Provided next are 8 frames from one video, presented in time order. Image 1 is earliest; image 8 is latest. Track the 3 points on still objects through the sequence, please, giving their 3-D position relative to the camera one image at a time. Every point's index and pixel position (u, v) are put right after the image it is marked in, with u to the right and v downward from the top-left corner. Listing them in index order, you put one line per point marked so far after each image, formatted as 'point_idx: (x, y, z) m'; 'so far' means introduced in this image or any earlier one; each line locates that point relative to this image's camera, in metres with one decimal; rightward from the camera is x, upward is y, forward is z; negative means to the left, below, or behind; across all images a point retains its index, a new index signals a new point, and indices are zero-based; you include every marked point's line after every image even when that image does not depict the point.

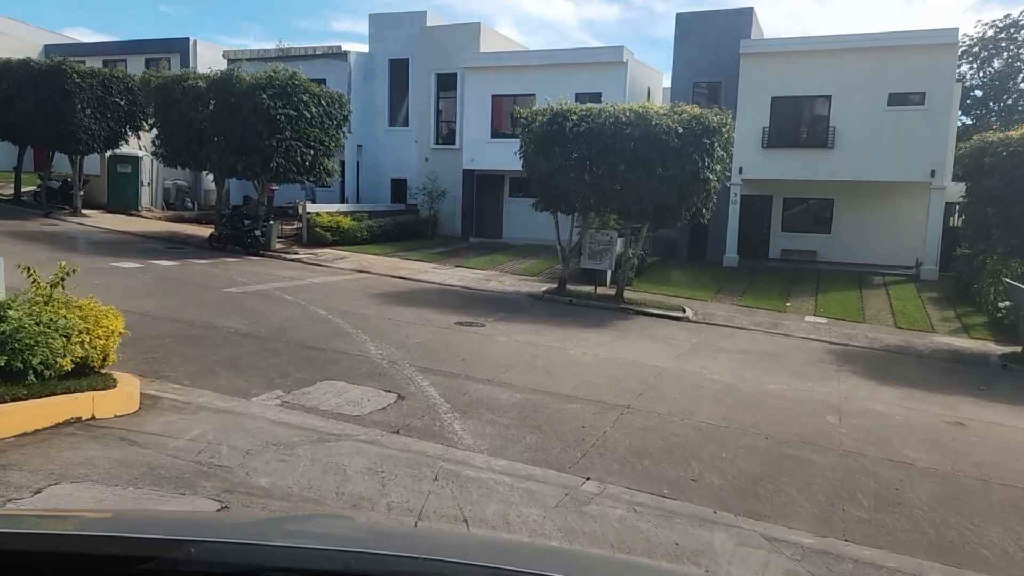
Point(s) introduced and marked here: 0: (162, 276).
0: (-8.8, +0.3, +18.4) m
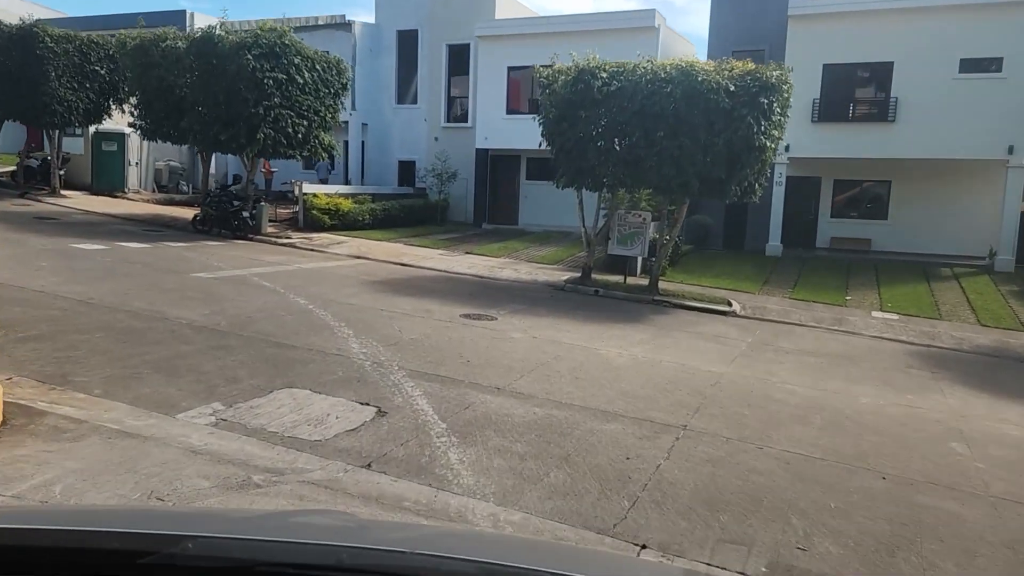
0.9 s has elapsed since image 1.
0: (-8.4, +0.7, +15.9) m
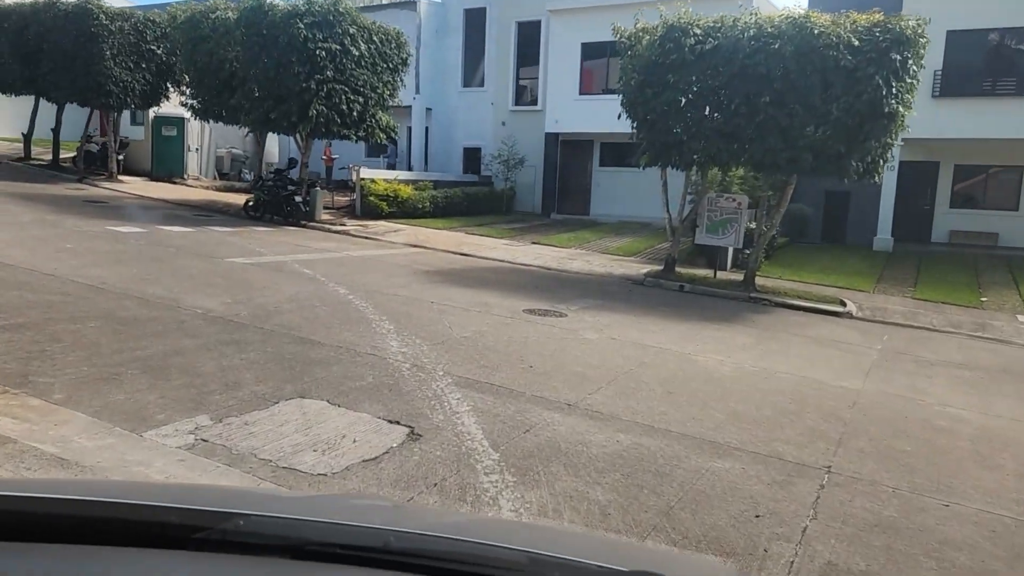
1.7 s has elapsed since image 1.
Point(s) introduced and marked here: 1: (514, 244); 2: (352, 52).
0: (-7.0, +0.9, +14.6) m
1: (+0.1, +1.1, +19.0) m
2: (-4.0, +5.9, +18.3) m
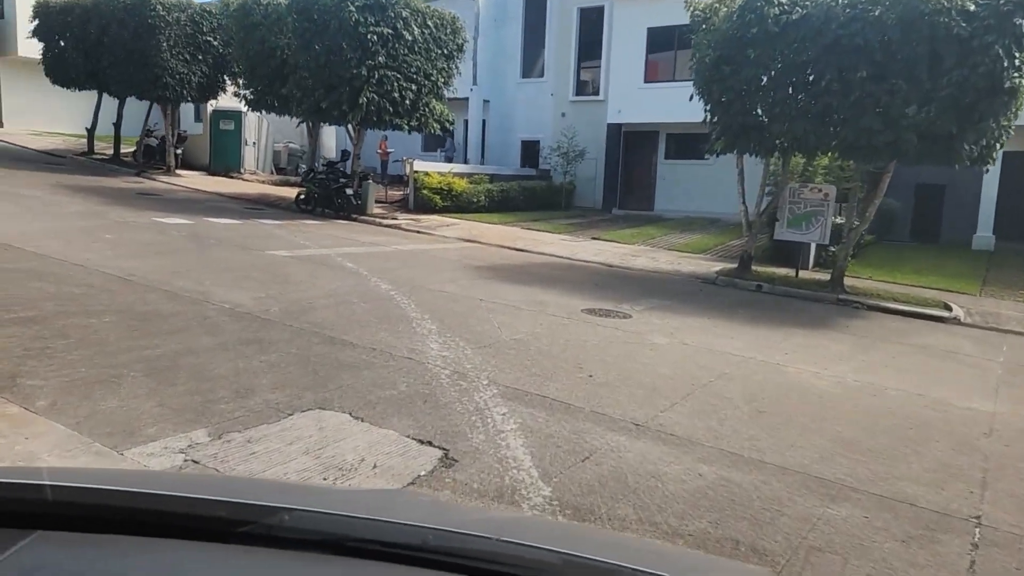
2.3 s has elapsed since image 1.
0: (-5.9, +1.1, +14.0) m
1: (+1.5, +1.2, +17.8) m
2: (-2.6, +6.0, +17.4) m
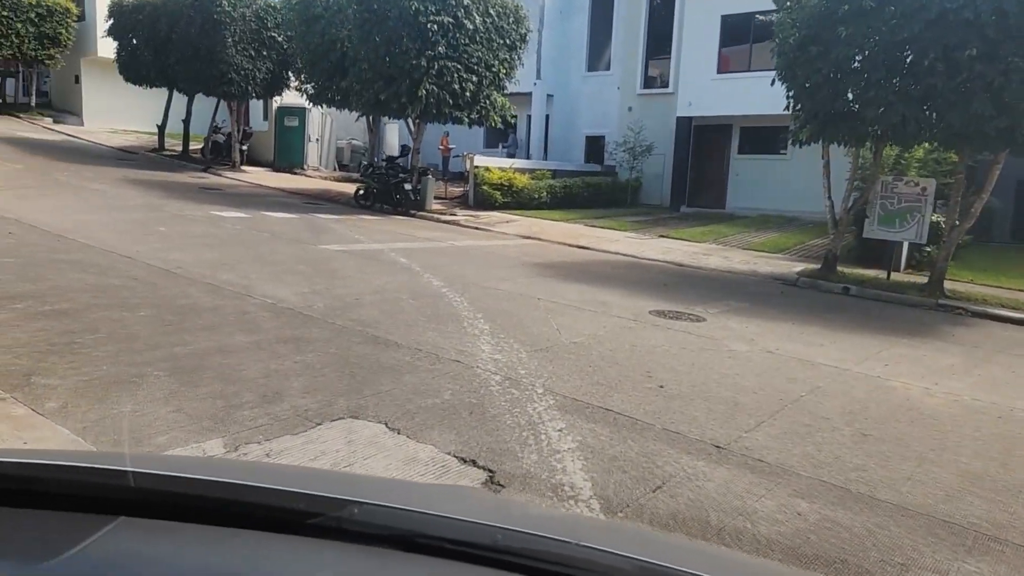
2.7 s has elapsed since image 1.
0: (-4.7, +1.2, +13.7) m
1: (+2.9, +1.2, +16.9) m
2: (-1.1, +6.0, +16.8) m
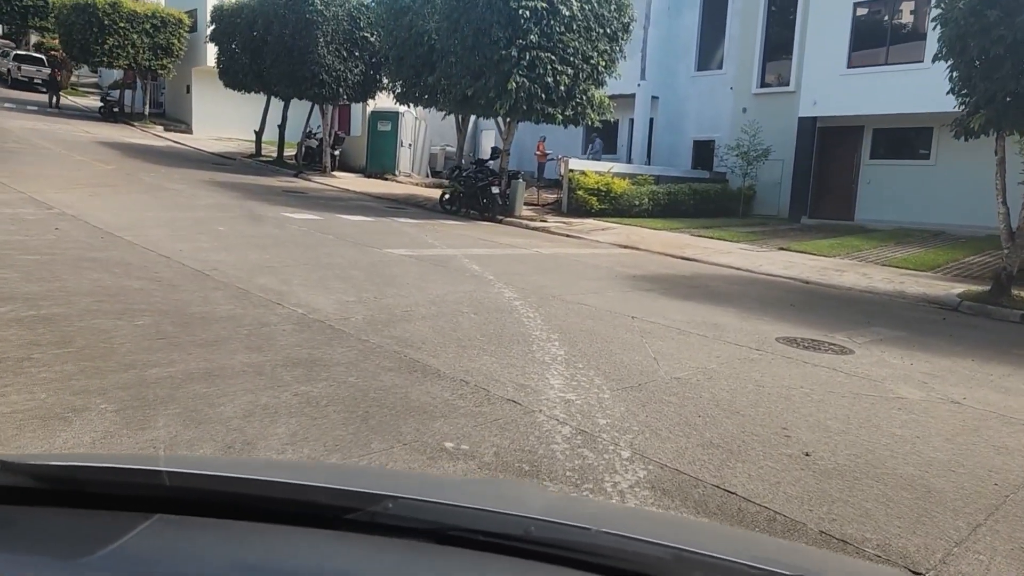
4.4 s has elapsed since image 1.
0: (-3.1, +1.0, +12.6) m
1: (+4.9, +0.8, +14.6) m
2: (+1.0, +5.7, +15.2) m
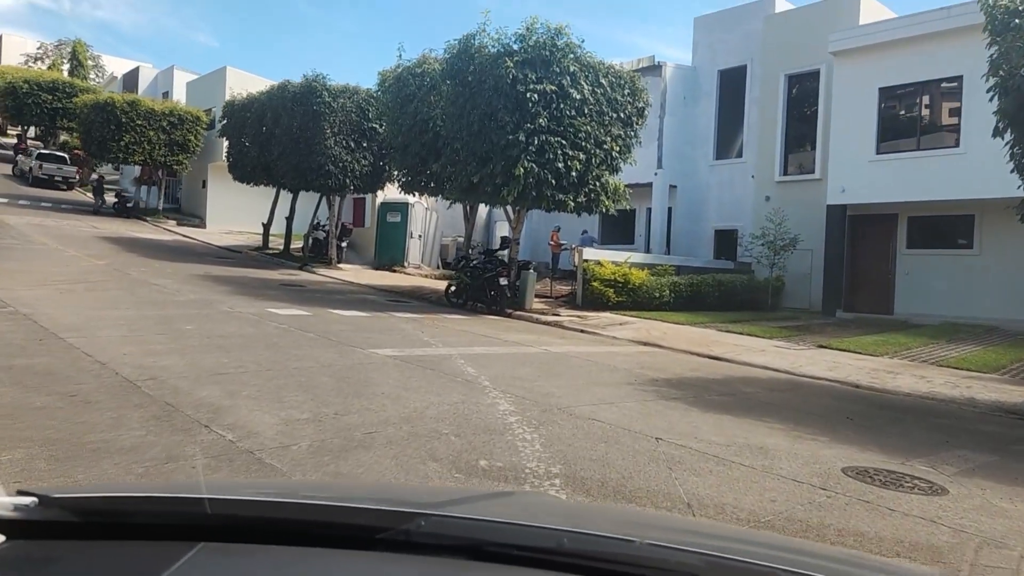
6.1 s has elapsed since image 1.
0: (-3.0, -0.6, +11.3) m
1: (+5.0, -1.1, +13.1) m
2: (+1.2, +3.8, +14.4) m
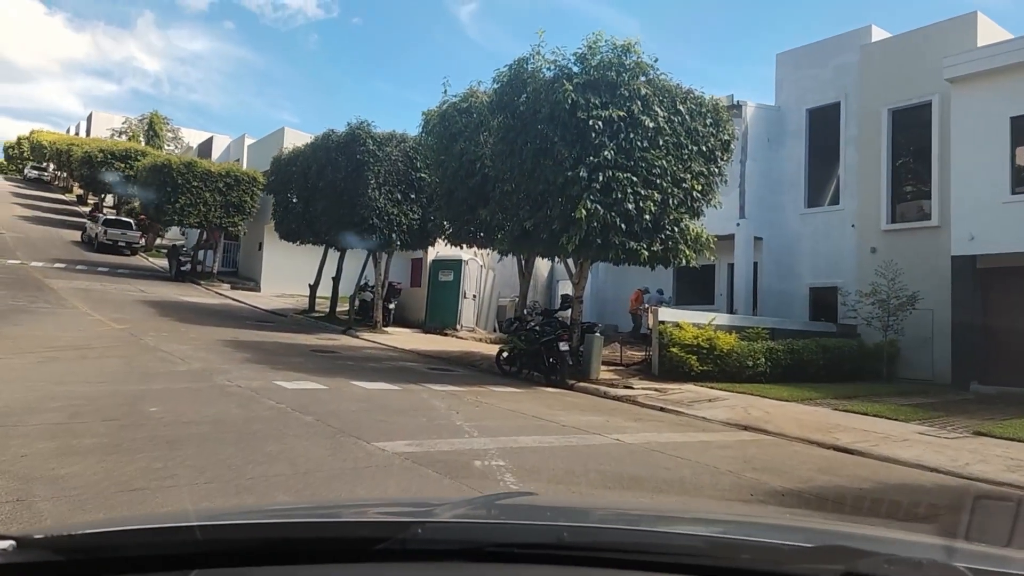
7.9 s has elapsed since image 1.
0: (-2.3, -1.4, +9.0) m
1: (+5.9, -2.0, +10.0) m
2: (+2.2, +2.7, +12.1) m
